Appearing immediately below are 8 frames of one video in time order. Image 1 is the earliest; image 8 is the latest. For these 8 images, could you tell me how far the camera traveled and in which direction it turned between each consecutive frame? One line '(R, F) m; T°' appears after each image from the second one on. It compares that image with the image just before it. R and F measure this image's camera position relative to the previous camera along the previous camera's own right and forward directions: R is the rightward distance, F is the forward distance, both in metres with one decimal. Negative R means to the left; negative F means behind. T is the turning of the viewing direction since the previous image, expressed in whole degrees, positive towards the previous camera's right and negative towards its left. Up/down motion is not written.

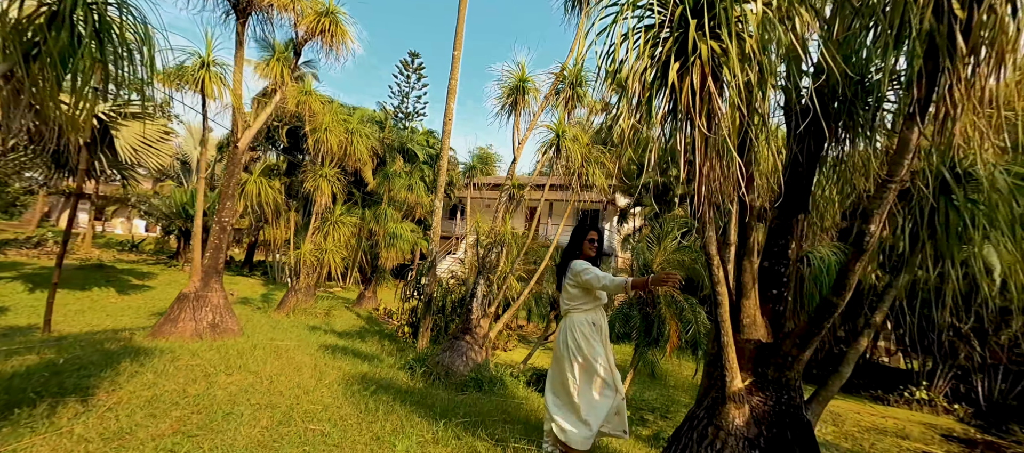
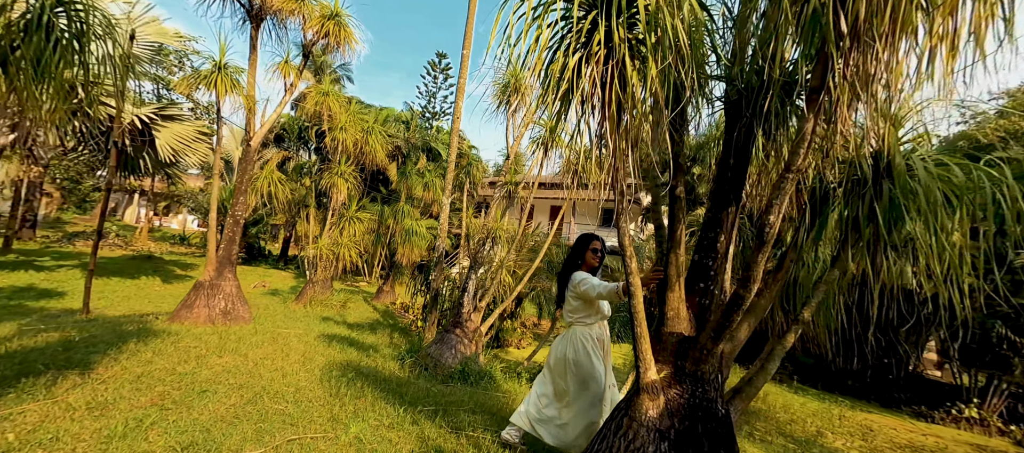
(+0.6, 0.0) m; -5°
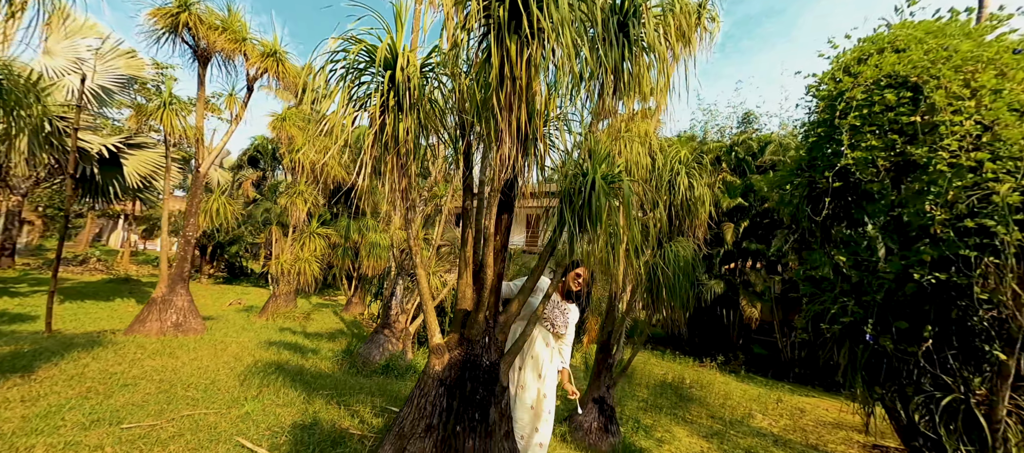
(+1.2, -0.7) m; +1°
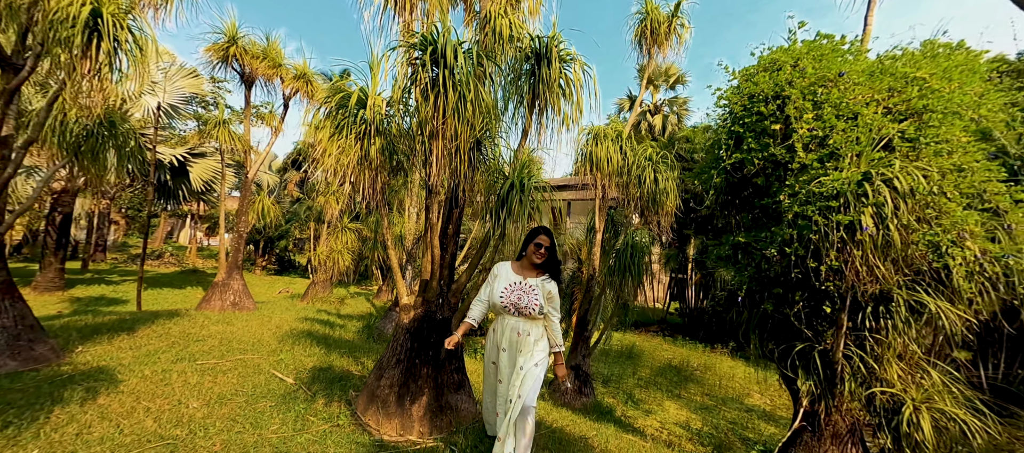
(+0.8, -0.9) m; -5°
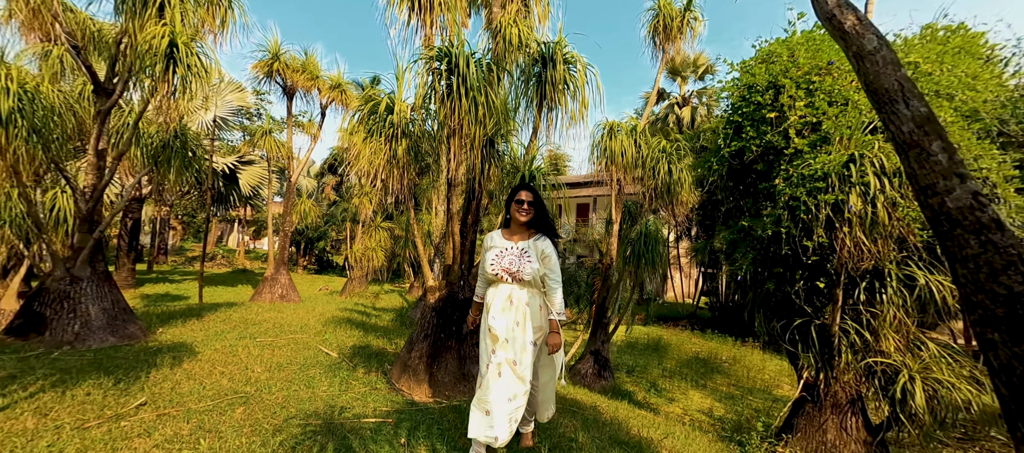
(+0.2, -0.4) m; -4°
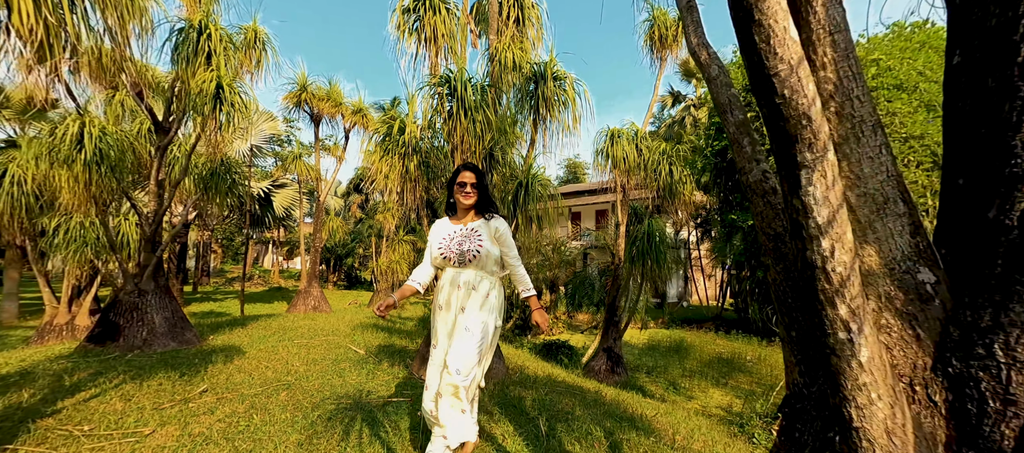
(+0.2, -0.4) m; -3°
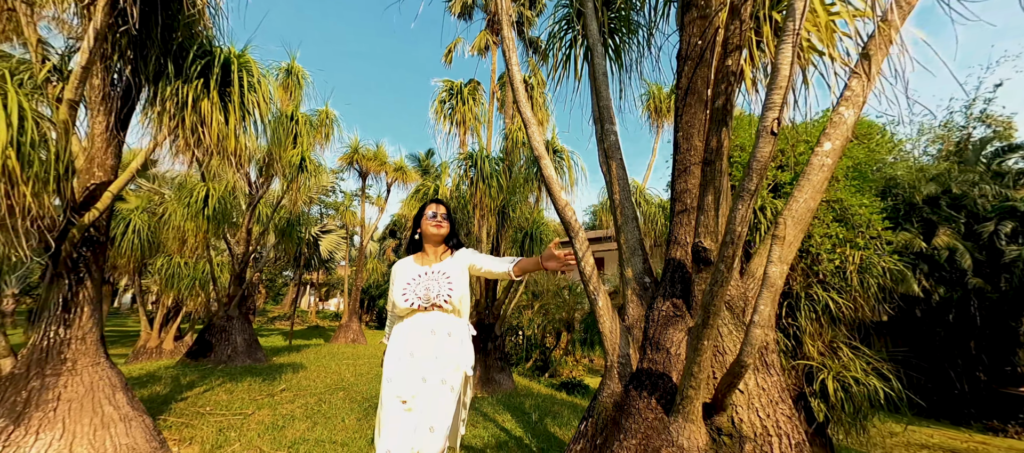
(+0.3, -1.1) m; -4°
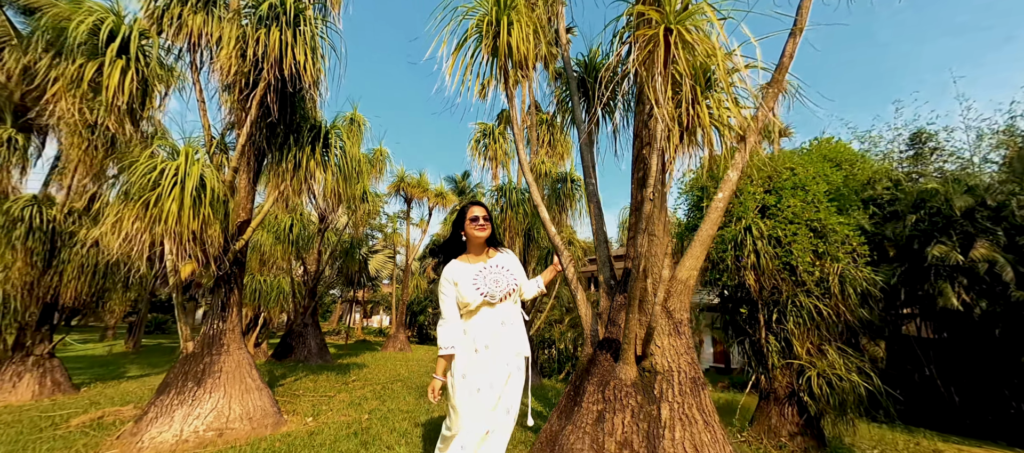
(+0.2, -1.0) m; -5°
